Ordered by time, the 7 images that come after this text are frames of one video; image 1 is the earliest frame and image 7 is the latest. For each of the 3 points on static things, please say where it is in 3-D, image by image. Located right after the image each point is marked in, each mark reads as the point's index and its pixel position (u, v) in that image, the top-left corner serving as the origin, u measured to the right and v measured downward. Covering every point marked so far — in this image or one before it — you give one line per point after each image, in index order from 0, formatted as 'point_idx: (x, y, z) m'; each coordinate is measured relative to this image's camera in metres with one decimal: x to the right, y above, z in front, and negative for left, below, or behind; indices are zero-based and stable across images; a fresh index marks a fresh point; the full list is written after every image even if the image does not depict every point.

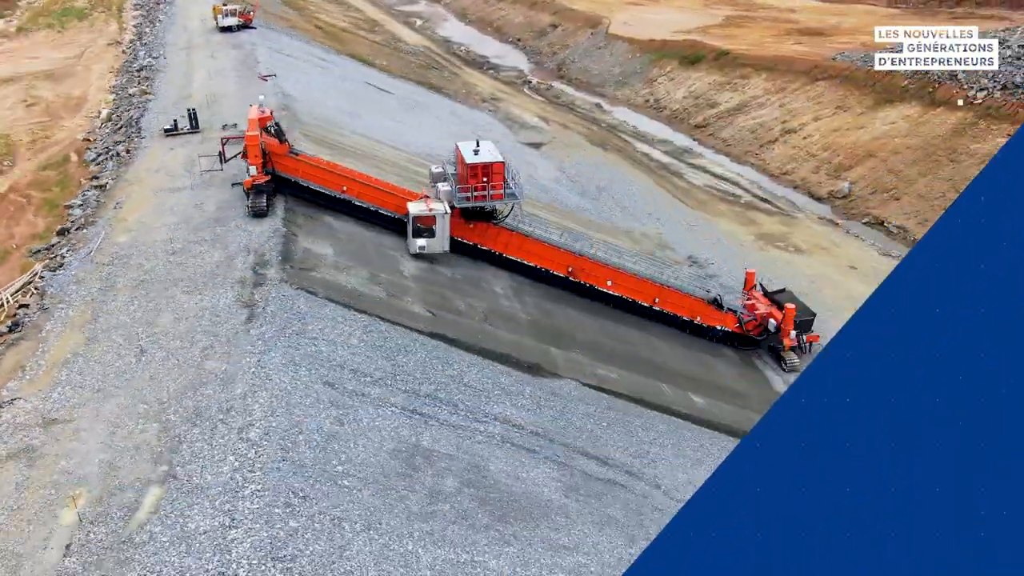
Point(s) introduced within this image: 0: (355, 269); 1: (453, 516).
0: (-3.9, +0.3, +16.2) m
1: (-0.8, -3.0, +9.2) m
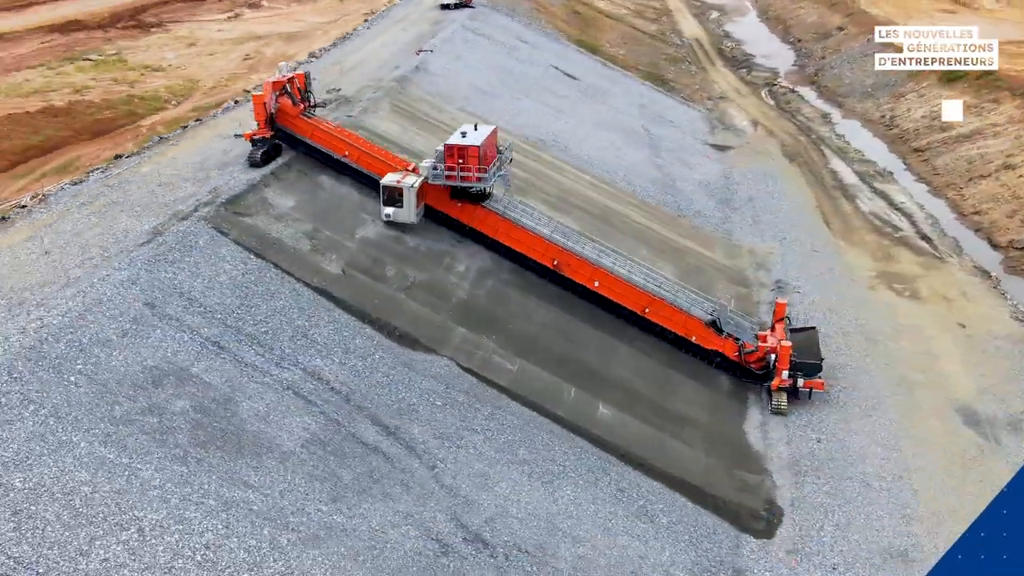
0: (-5.4, +1.6, +17.4) m
1: (-5.2, -2.1, +10.0) m
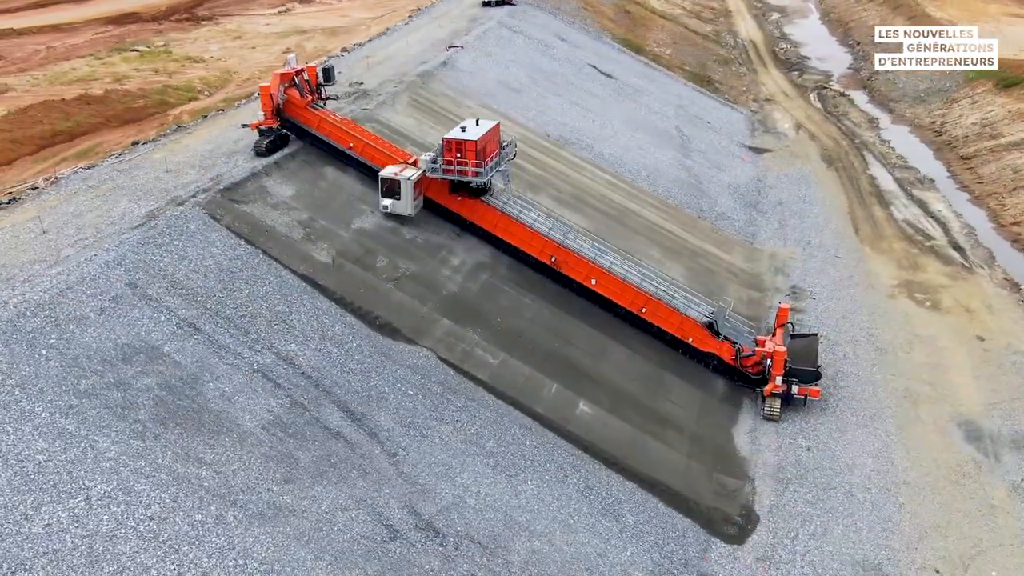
0: (-5.6, +1.9, +17.8) m
1: (-5.9, -1.7, +10.3) m
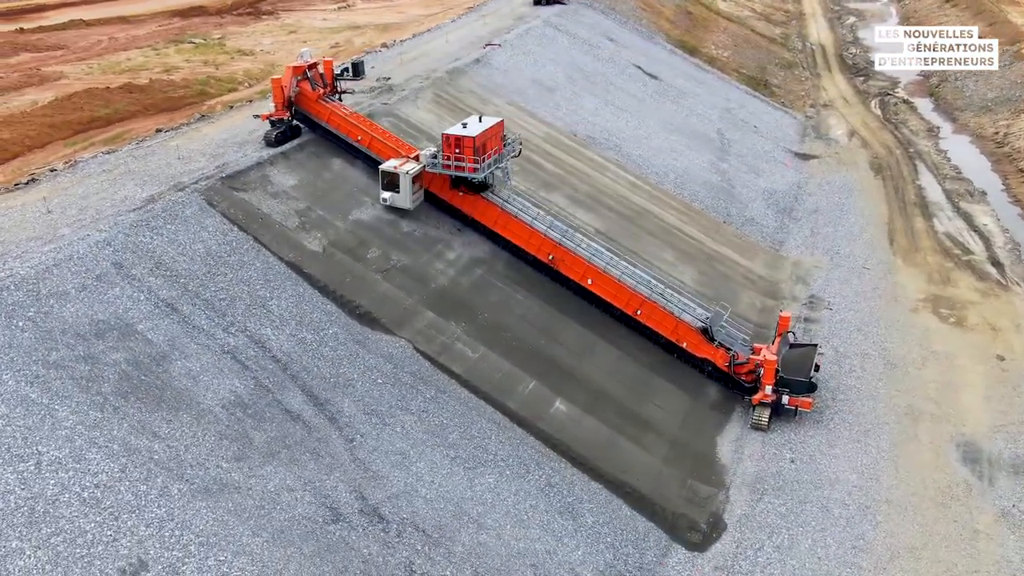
0: (-5.7, +2.2, +18.2) m
1: (-6.7, -1.4, +10.9) m
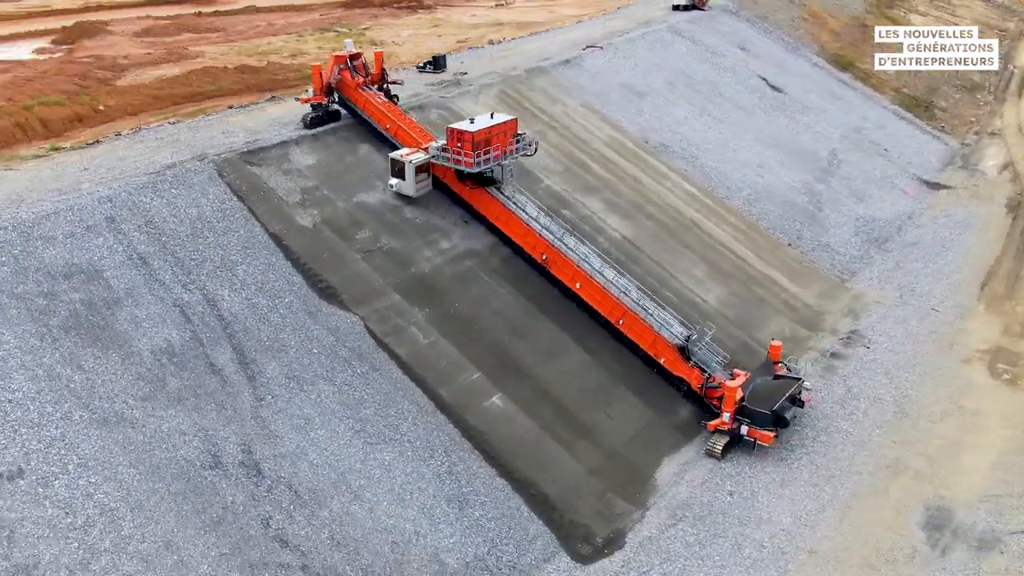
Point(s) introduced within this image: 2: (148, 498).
0: (-5.9, +3.0, +19.7) m
1: (-8.6, -0.4, +12.7) m
2: (-6.0, -3.5, +11.2) m
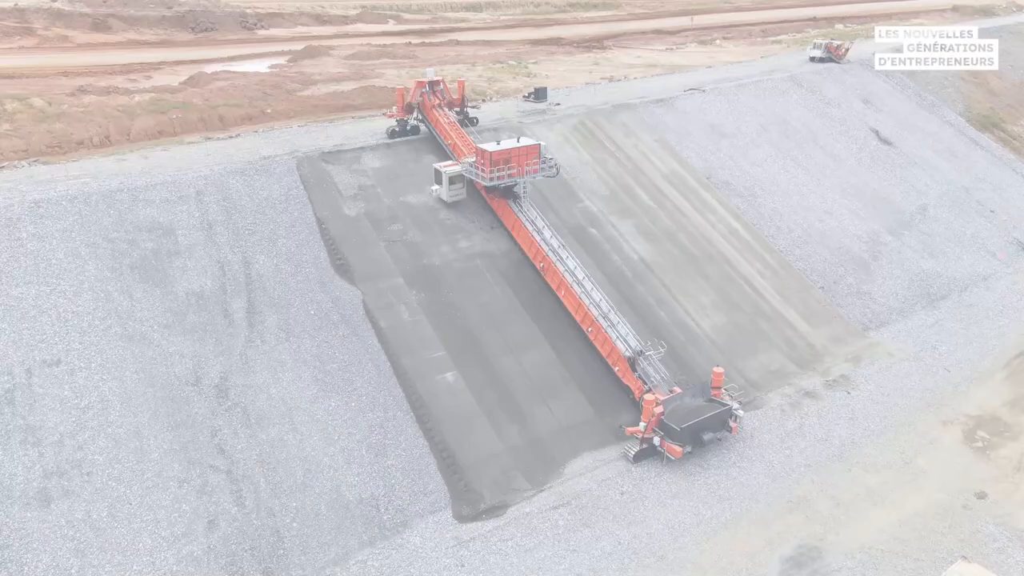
0: (-5.3, +3.8, +24.1) m
1: (-10.1, +1.0, +18.0) m
2: (-8.4, -2.4, +15.9) m
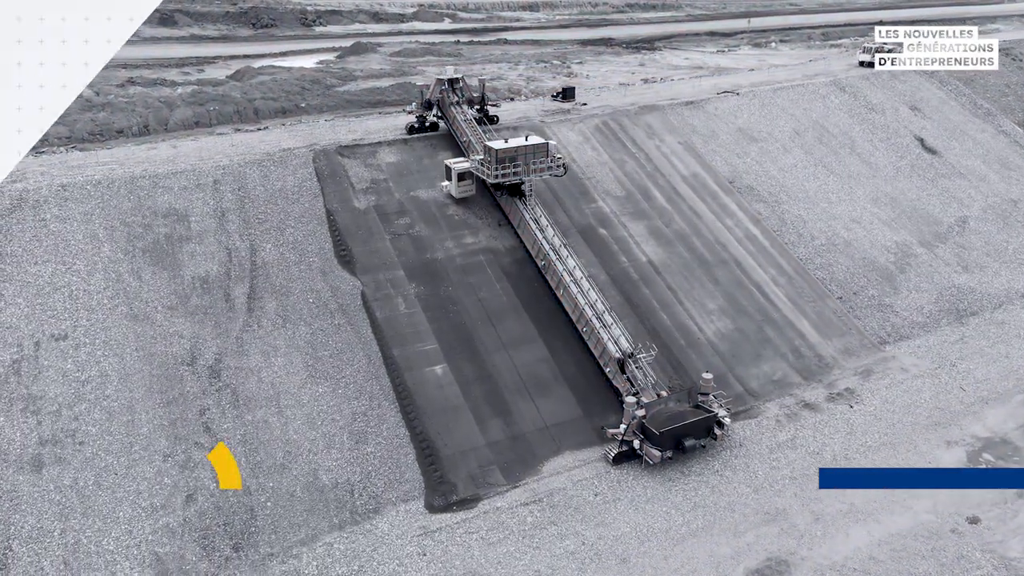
0: (-4.9, +4.1, +24.6) m
1: (-10.3, +1.5, +18.9) m
2: (-8.9, -2.0, +16.7) m
